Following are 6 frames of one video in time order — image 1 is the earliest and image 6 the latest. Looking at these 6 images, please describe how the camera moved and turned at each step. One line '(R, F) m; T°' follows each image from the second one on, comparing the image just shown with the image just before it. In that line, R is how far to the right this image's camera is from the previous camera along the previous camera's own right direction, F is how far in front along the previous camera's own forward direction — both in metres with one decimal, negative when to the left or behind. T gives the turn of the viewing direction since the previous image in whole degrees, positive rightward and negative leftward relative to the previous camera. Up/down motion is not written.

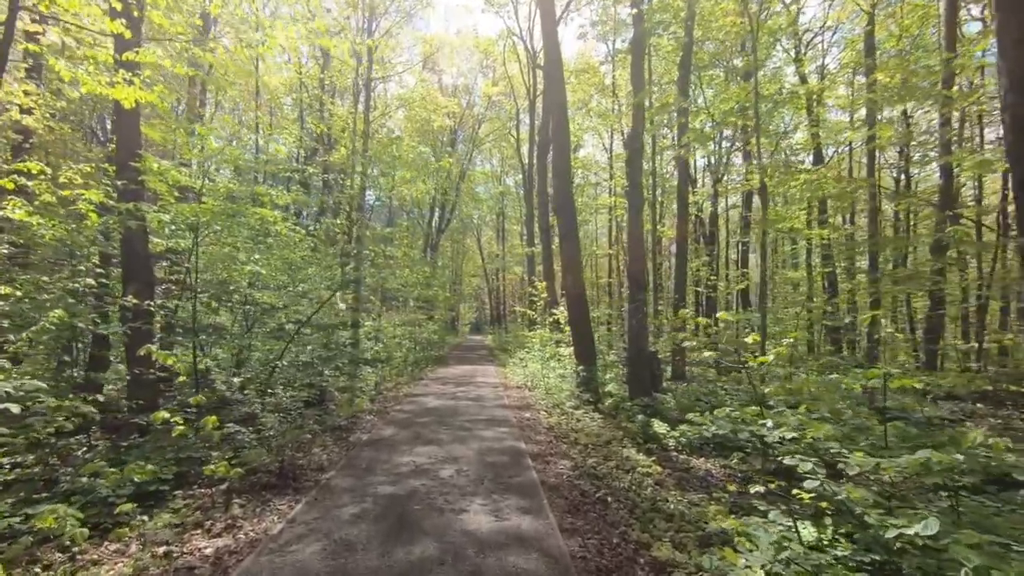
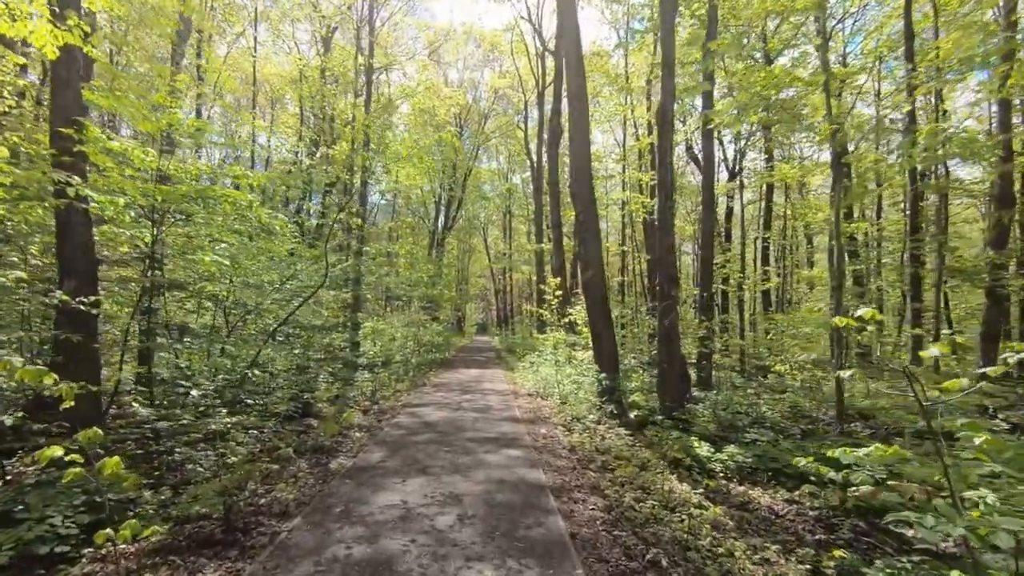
(-0.1, +1.1) m; -1°
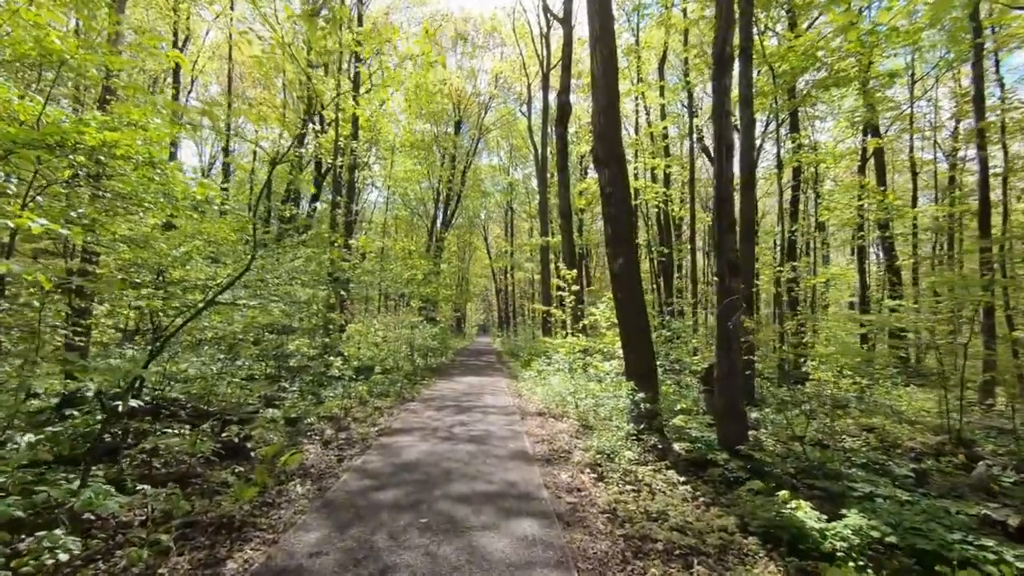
(-0.1, +1.9) m; 0°
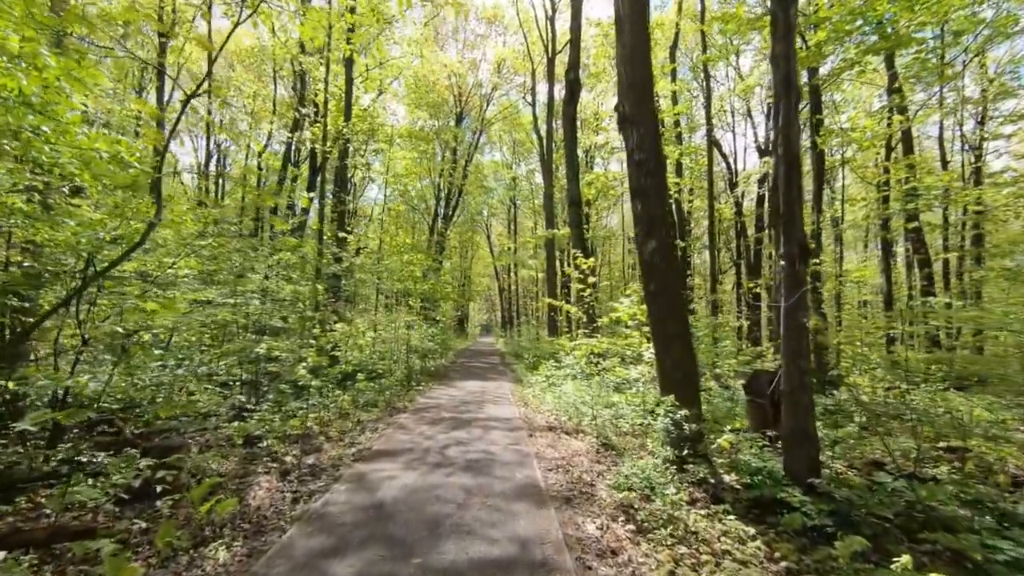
(0.0, +1.2) m; 0°
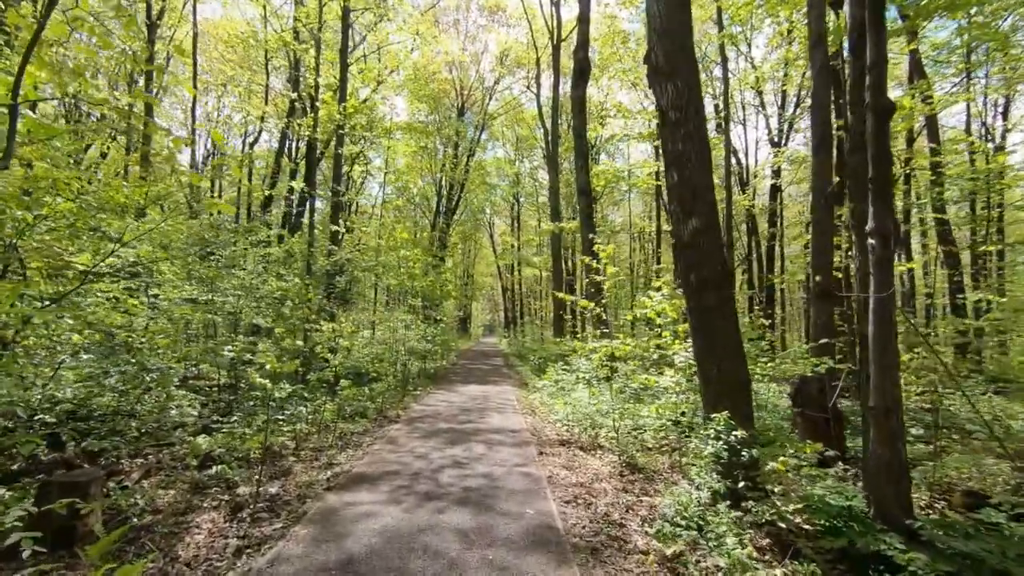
(0.0, +1.0) m; 0°
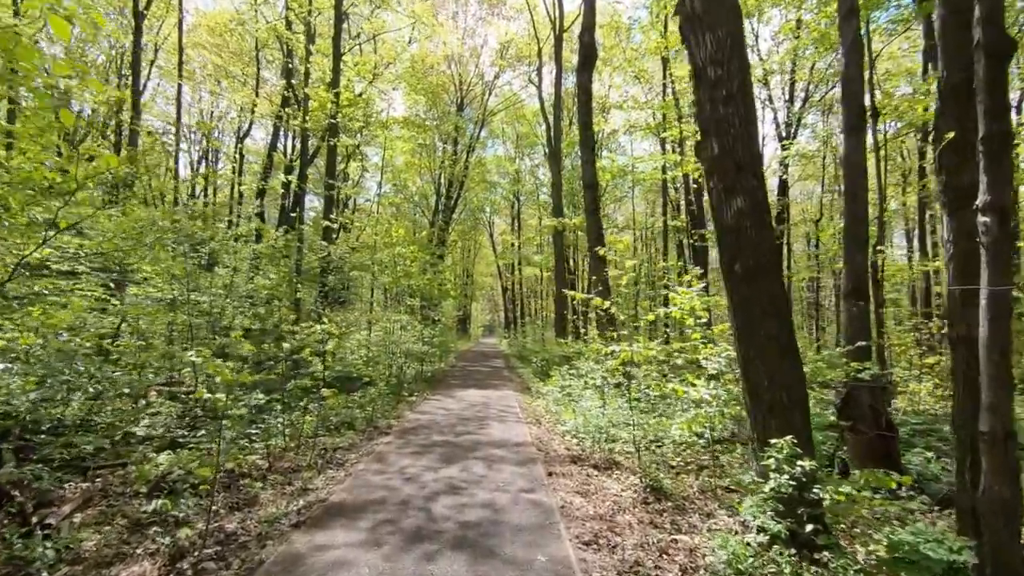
(0.0, +0.7) m; 0°
